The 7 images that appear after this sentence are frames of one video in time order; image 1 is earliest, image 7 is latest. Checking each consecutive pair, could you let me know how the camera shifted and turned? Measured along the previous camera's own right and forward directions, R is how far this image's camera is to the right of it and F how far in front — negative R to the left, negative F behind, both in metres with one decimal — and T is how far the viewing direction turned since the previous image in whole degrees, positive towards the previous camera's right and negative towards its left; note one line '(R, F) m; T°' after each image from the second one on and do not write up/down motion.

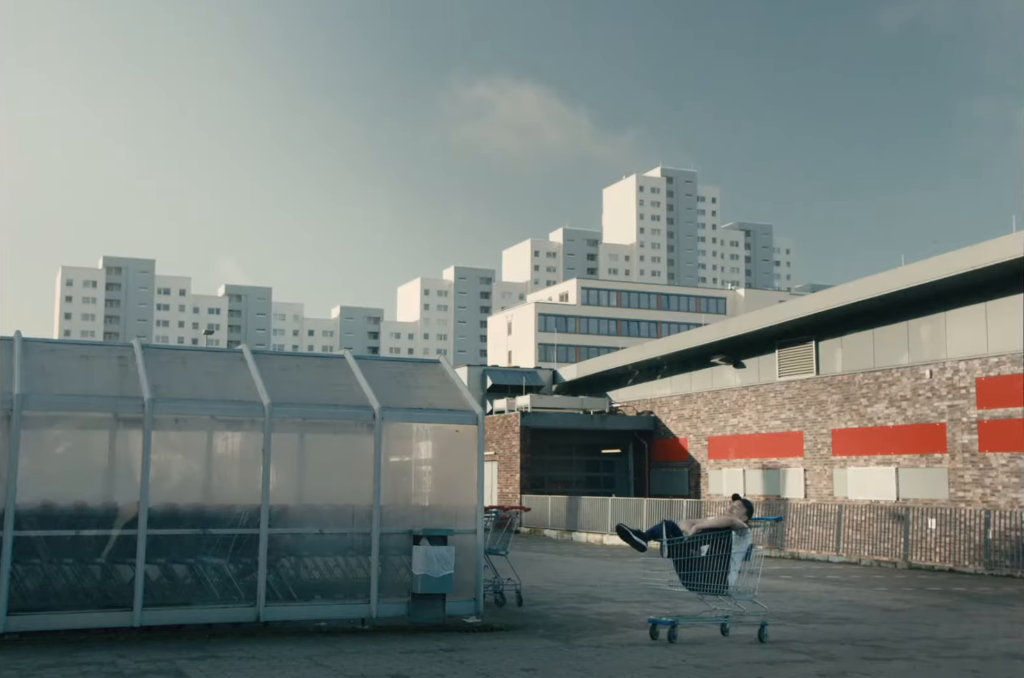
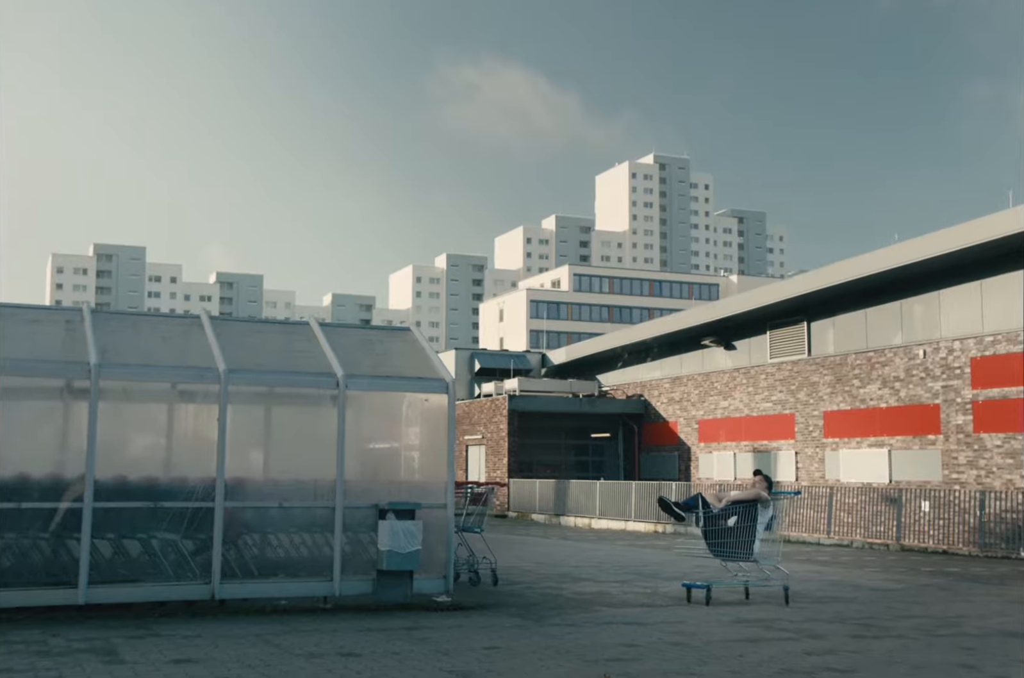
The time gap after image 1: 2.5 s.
(+0.2, +0.6) m; 0°
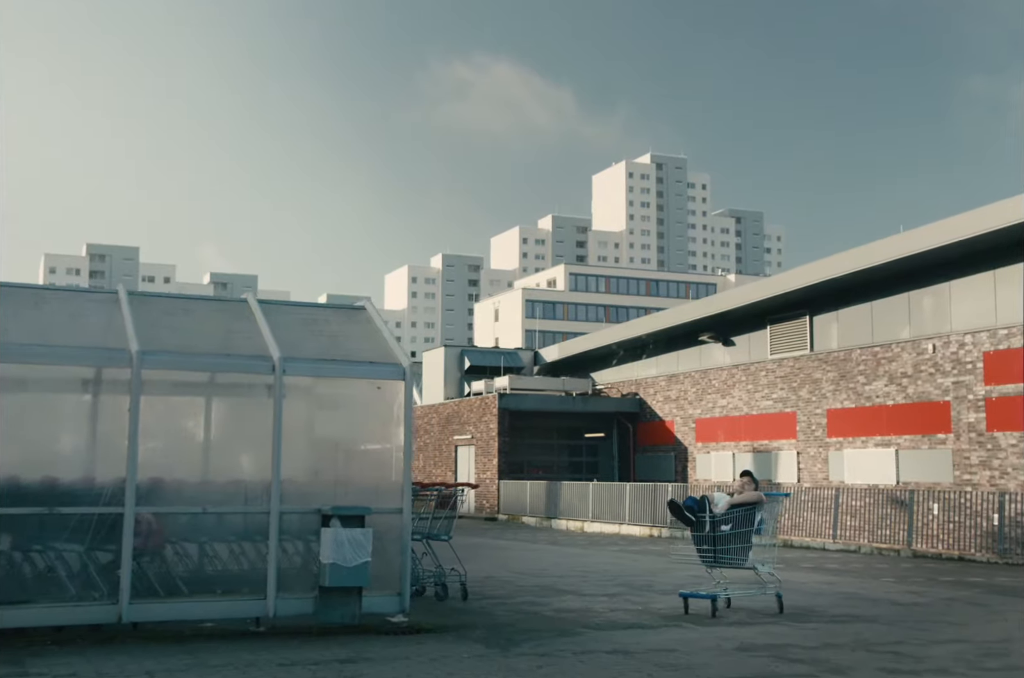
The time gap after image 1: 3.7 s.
(+0.3, +1.4) m; 0°
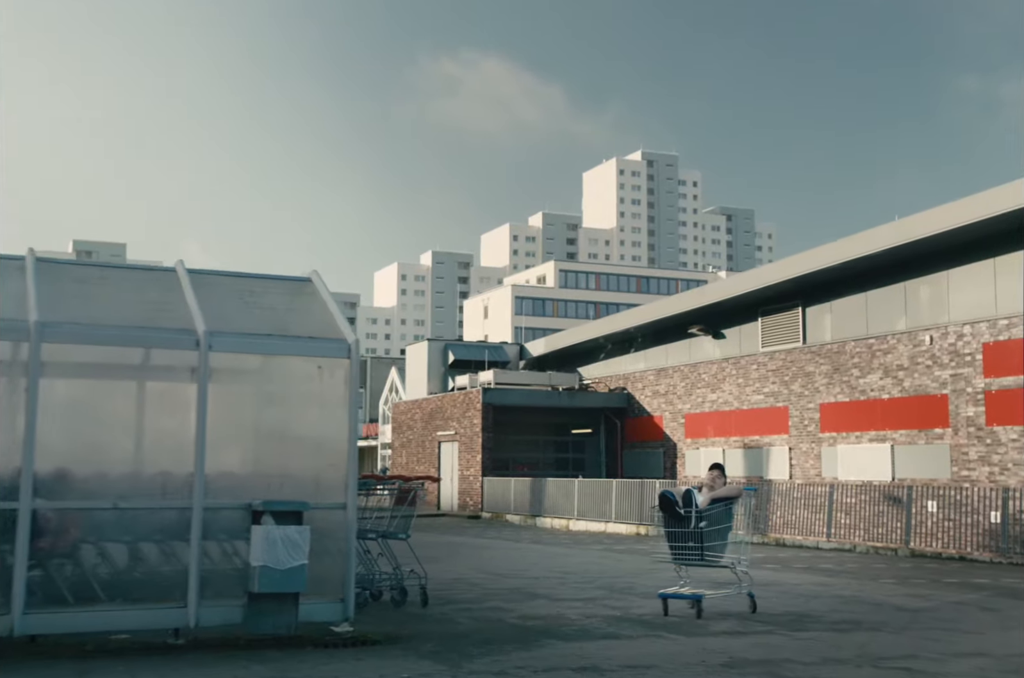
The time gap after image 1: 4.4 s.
(+0.2, +1.0) m; +1°
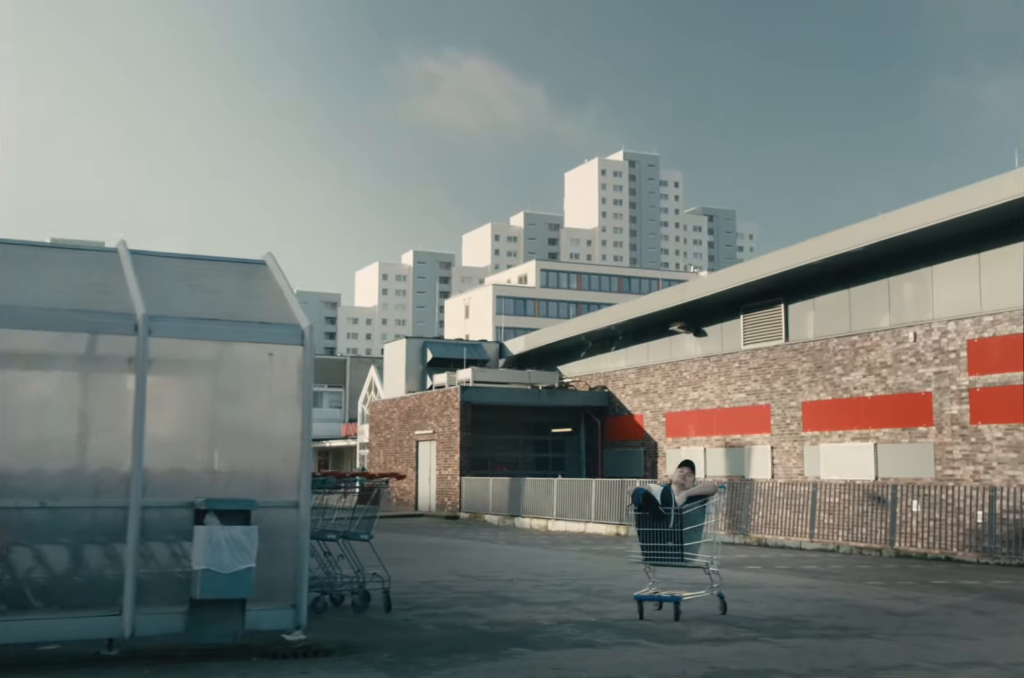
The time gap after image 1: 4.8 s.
(+0.1, +0.5) m; +1°
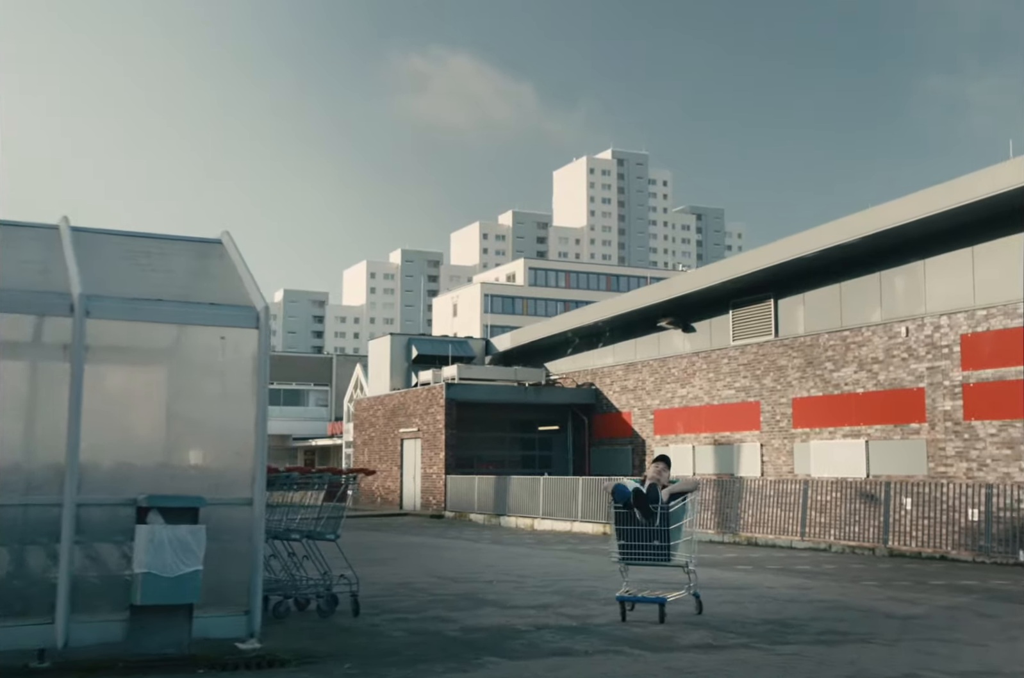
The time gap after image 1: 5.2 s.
(+0.1, +0.5) m; +1°
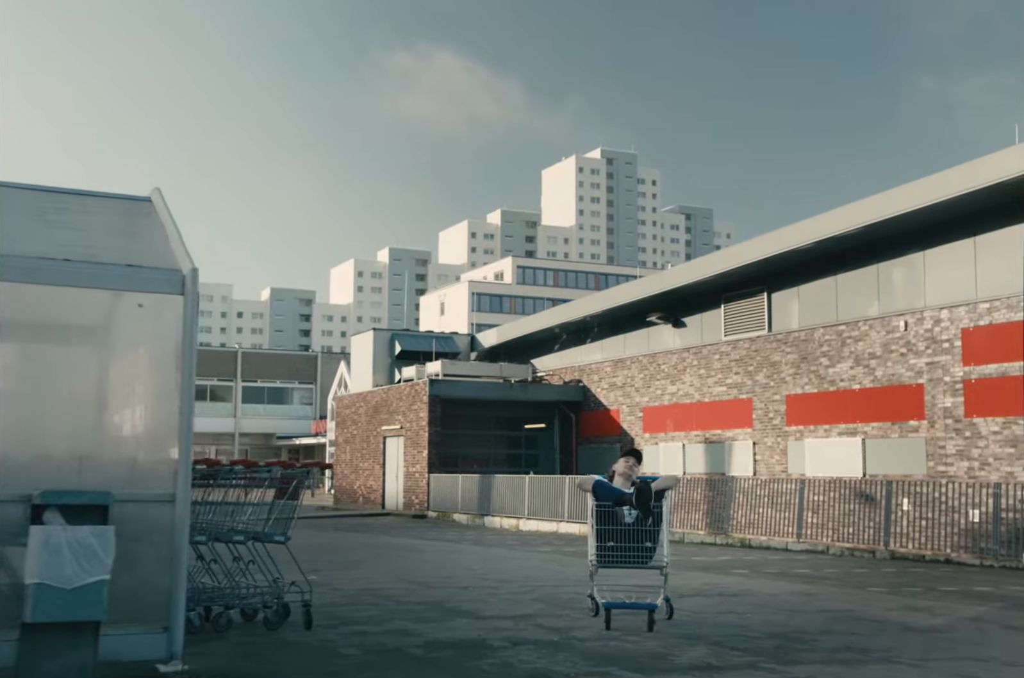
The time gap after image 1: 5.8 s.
(+0.1, +0.9) m; +1°
